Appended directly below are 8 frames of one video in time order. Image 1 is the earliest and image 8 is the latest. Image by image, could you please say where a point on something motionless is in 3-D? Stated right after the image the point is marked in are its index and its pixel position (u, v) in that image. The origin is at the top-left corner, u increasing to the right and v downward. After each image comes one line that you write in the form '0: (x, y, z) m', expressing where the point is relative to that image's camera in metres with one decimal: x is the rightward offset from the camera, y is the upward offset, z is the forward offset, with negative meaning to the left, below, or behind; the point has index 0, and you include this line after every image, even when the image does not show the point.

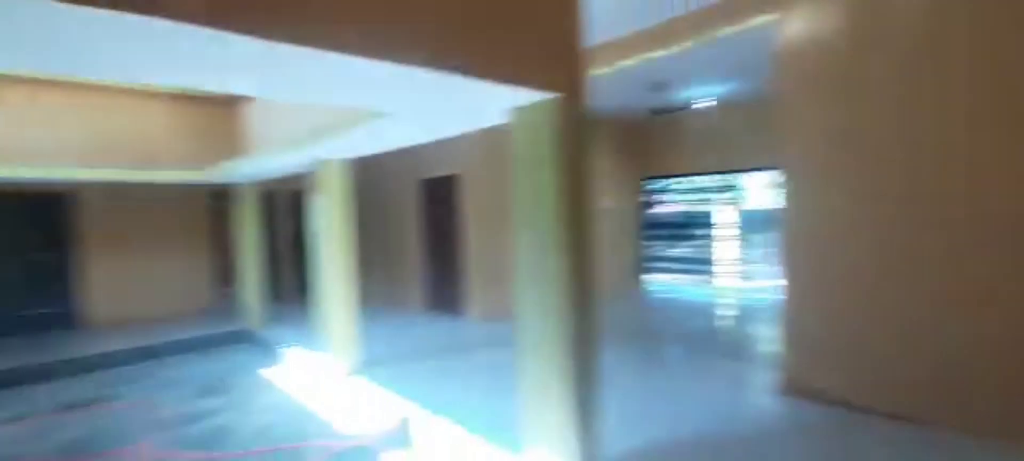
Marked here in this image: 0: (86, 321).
0: (-6.1, -1.3, +6.9) m
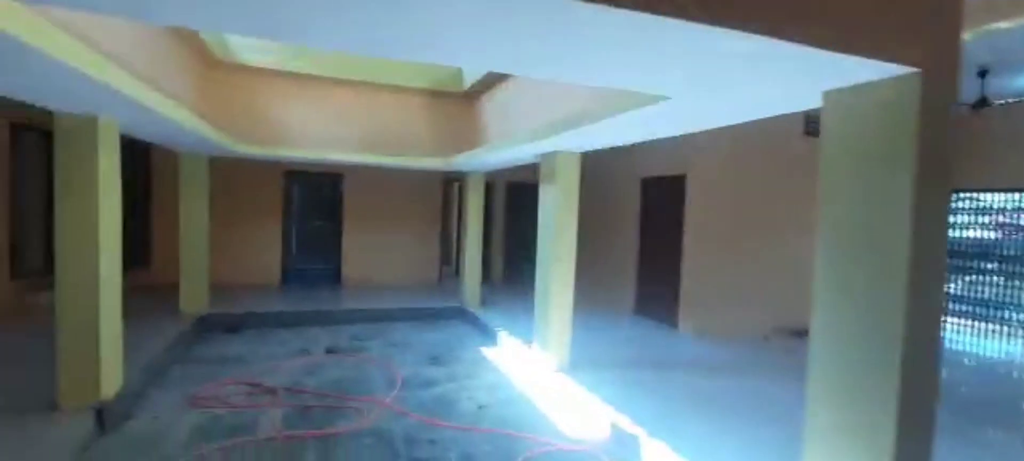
0: (-2.9, -0.9, +8.4) m
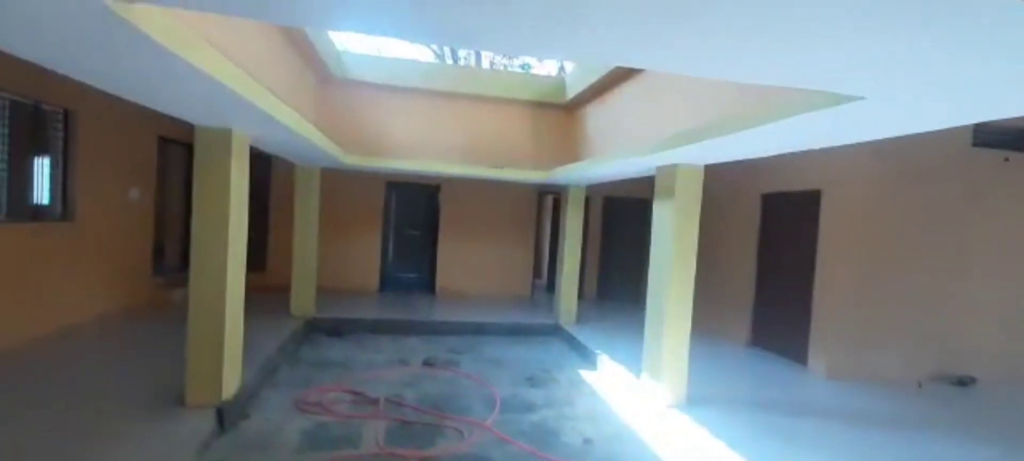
0: (-1.3, -1.1, +8.5) m
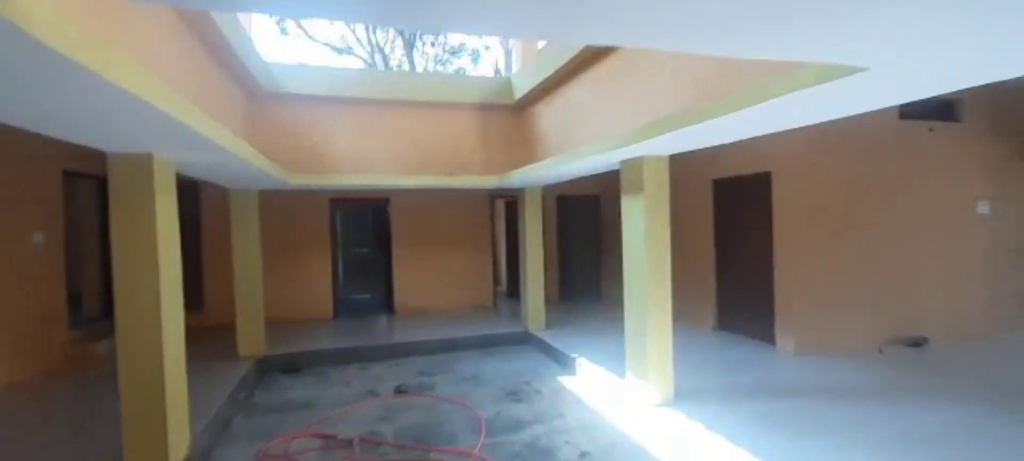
0: (-1.9, -1.3, +8.1) m
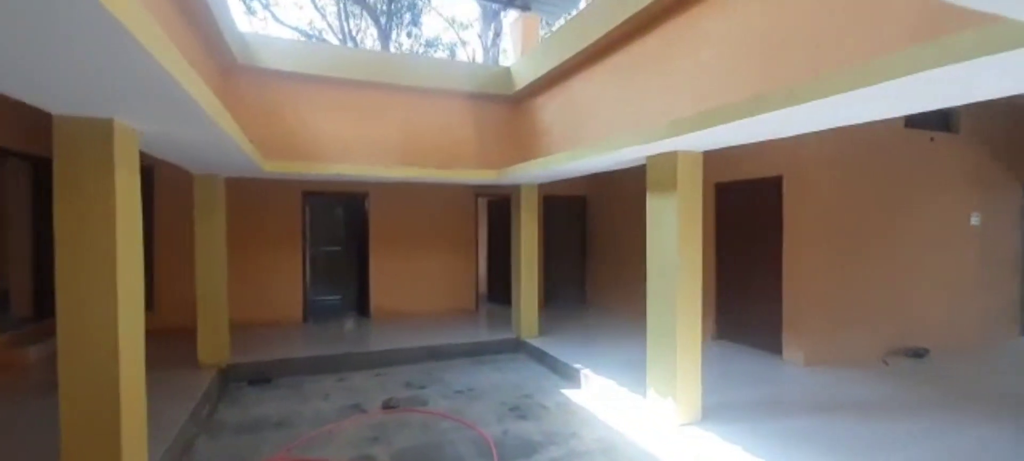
0: (-2.2, -1.3, +7.5) m
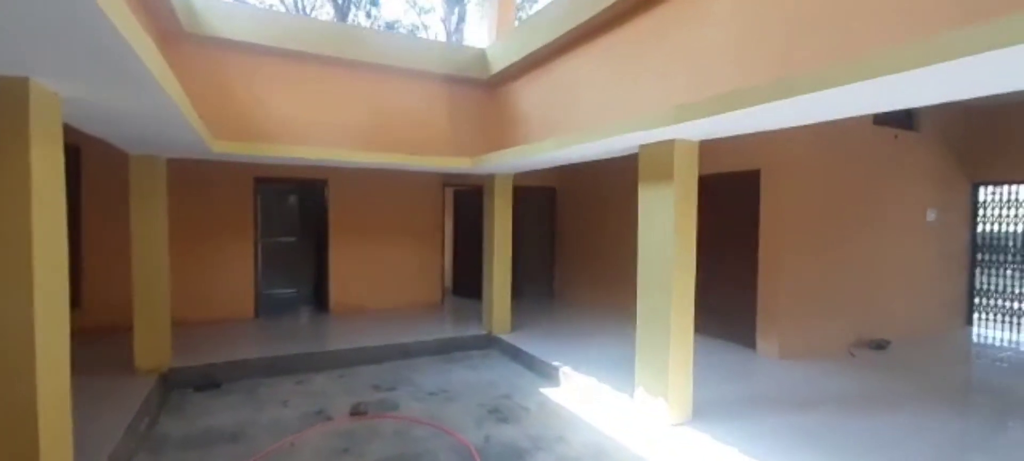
0: (-2.6, -1.1, +7.0) m
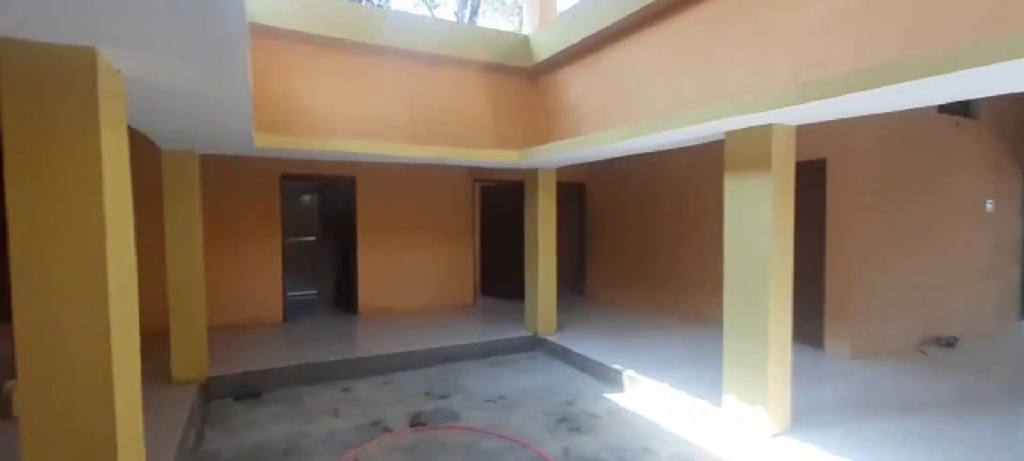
0: (-2.1, -1.1, +6.8) m
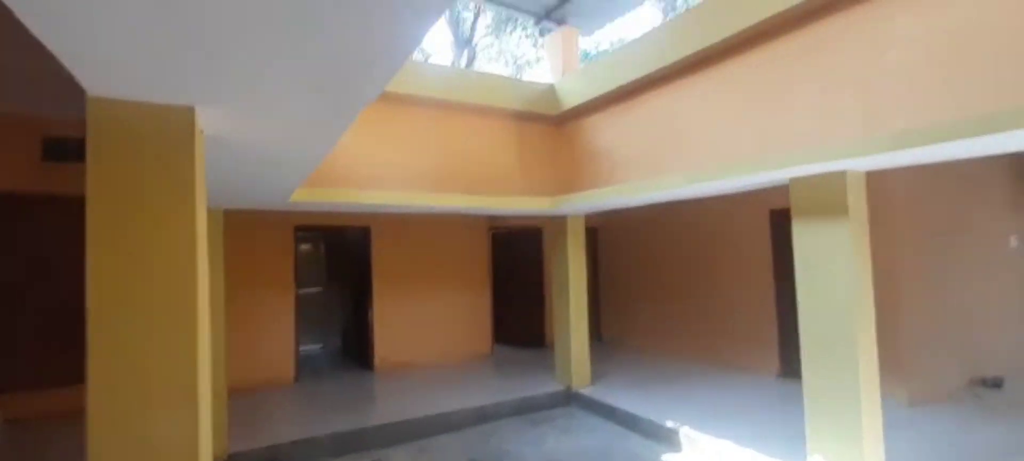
0: (-1.8, -1.8, +6.4) m
